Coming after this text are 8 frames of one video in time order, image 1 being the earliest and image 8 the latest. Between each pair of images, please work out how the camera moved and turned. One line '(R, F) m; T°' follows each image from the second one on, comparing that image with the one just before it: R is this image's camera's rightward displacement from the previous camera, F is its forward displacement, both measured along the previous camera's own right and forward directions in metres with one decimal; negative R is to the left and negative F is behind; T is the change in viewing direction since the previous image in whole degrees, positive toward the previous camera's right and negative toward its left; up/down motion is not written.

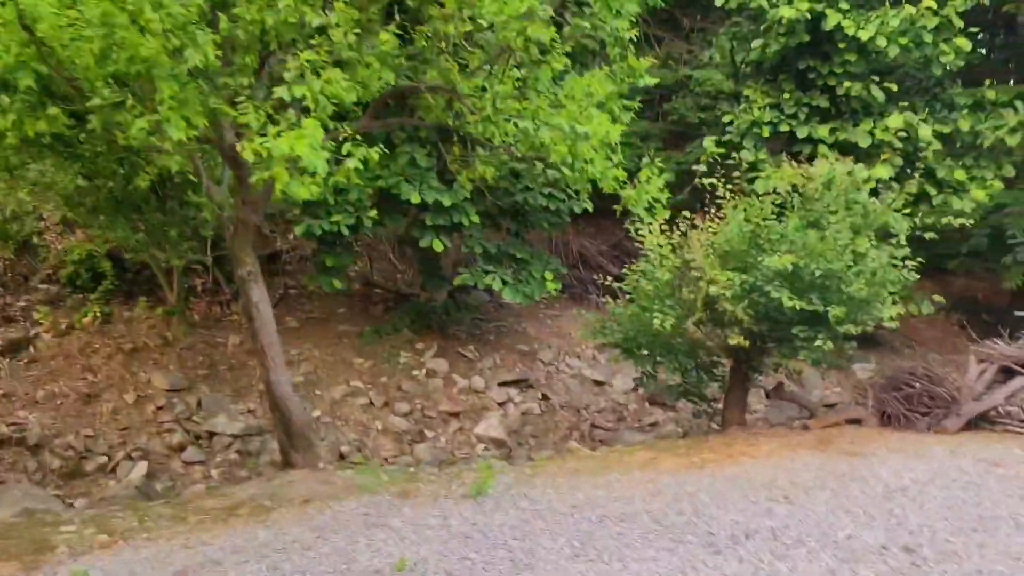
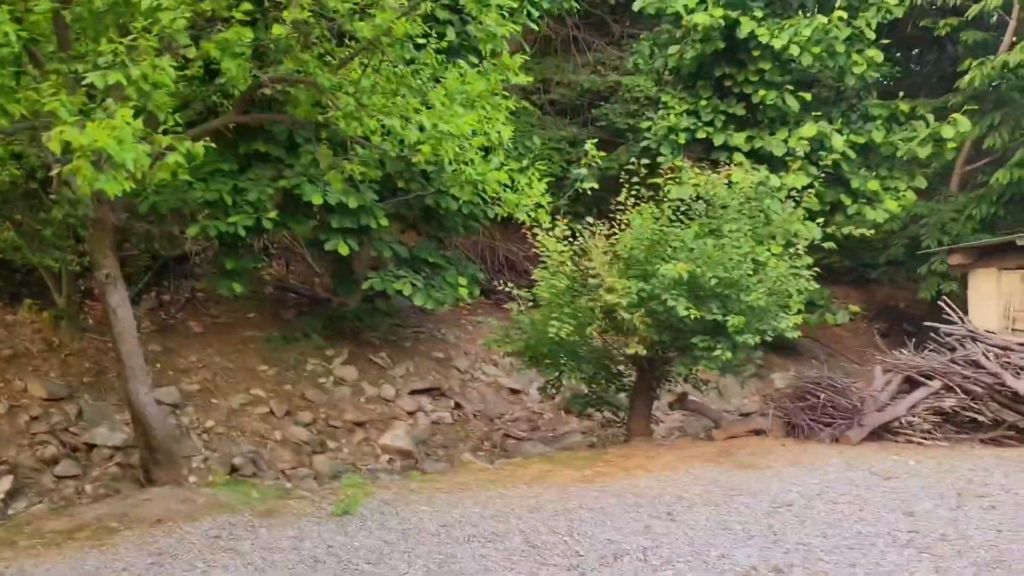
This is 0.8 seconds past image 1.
(+0.5, +0.2) m; +3°
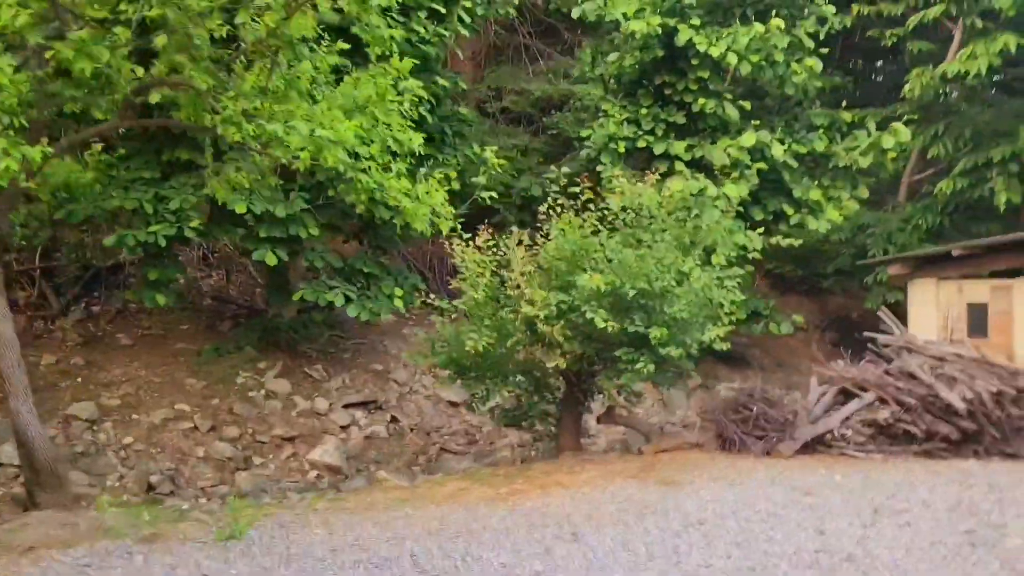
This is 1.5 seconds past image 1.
(+0.5, +0.2) m; +2°
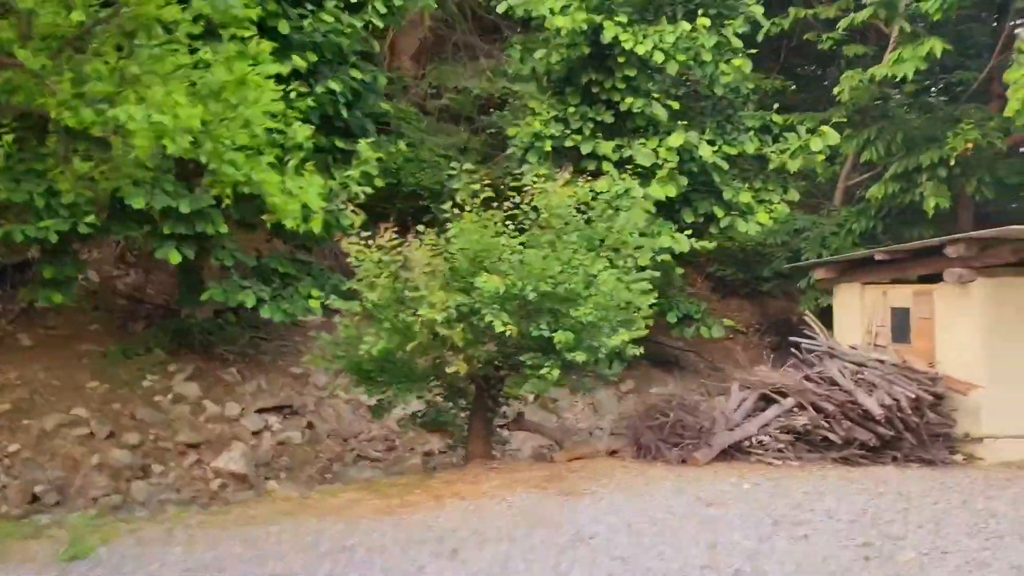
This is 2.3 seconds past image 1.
(+0.5, +0.3) m; +3°
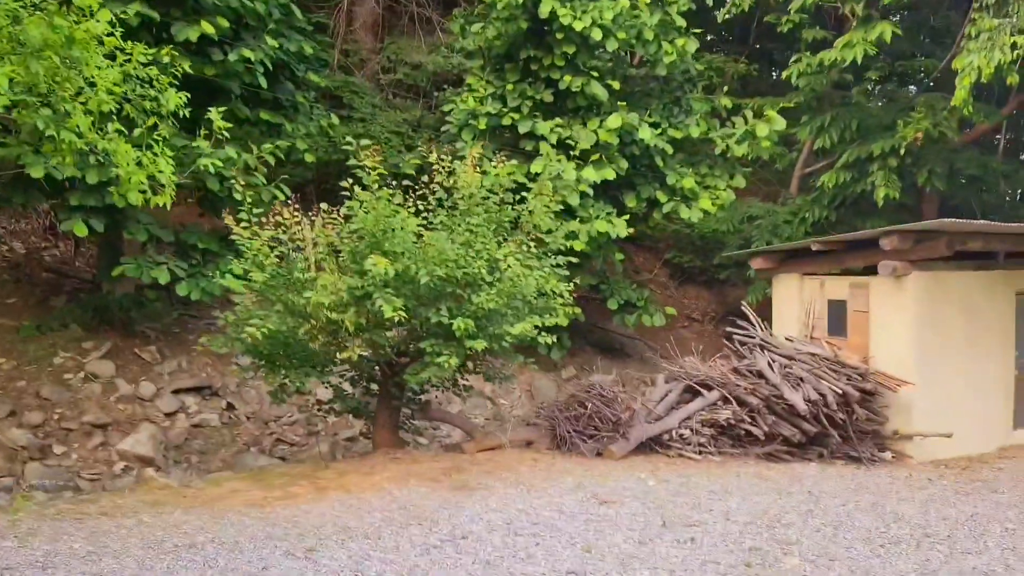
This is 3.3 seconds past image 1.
(+0.7, +0.3) m; +1°
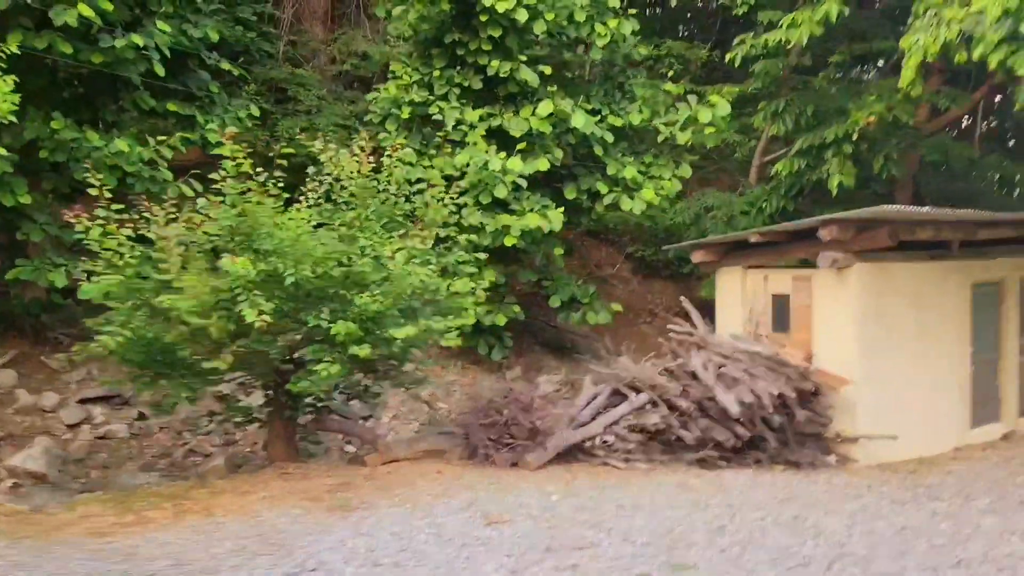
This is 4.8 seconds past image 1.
(+0.8, +0.5) m; 0°
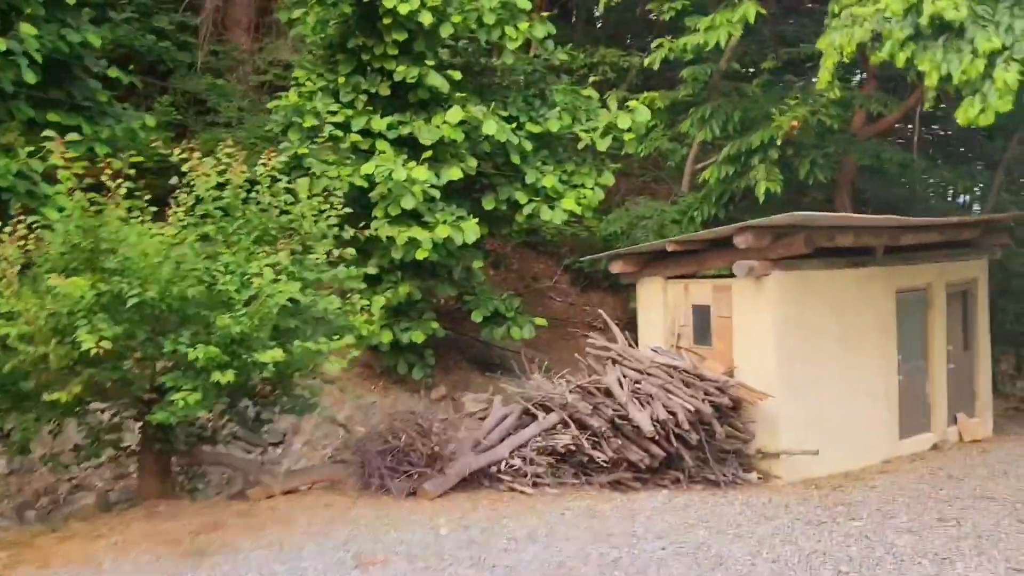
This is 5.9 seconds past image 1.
(+0.6, +0.4) m; +2°
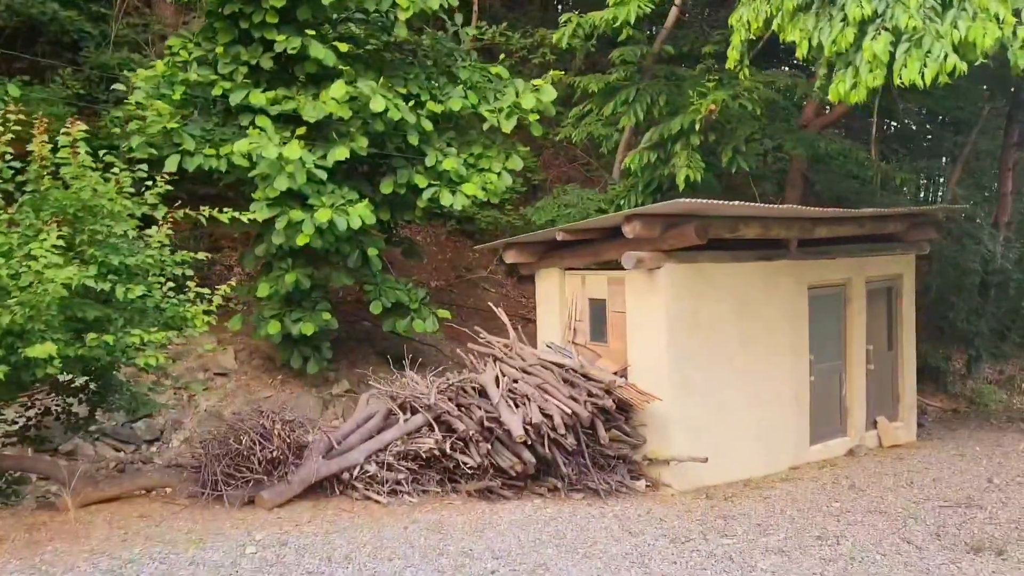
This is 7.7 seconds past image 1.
(+1.0, +0.6) m; +1°
